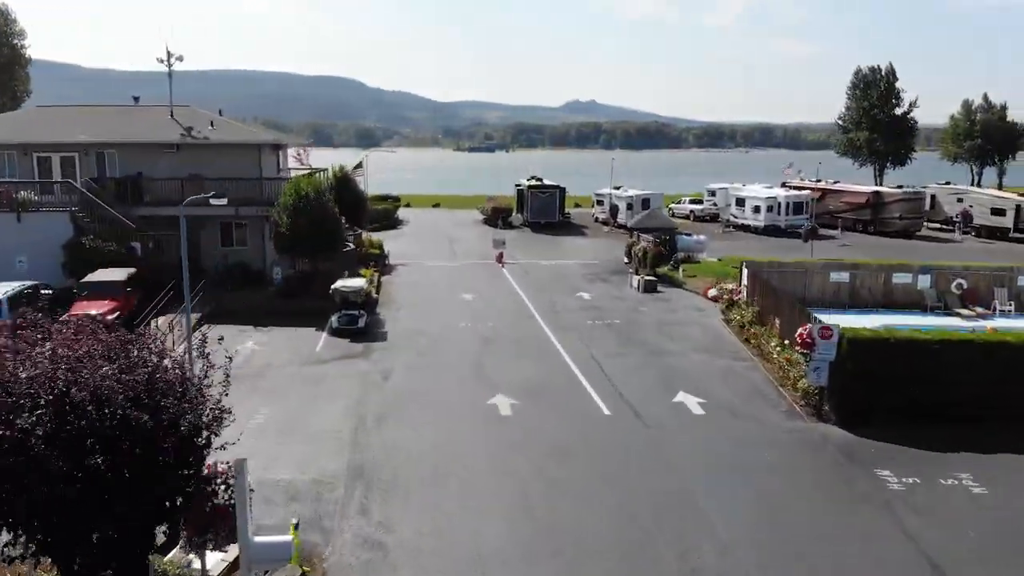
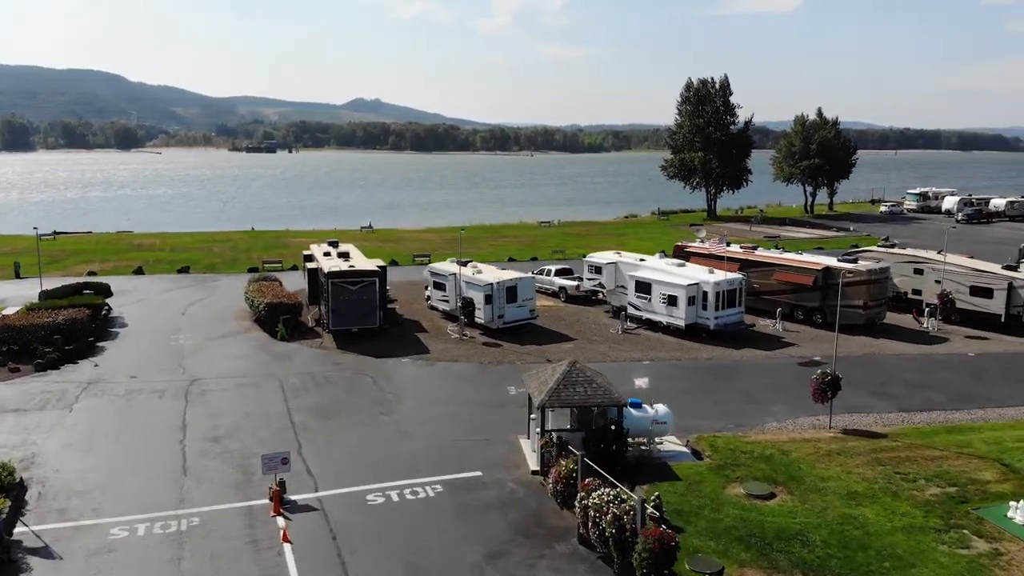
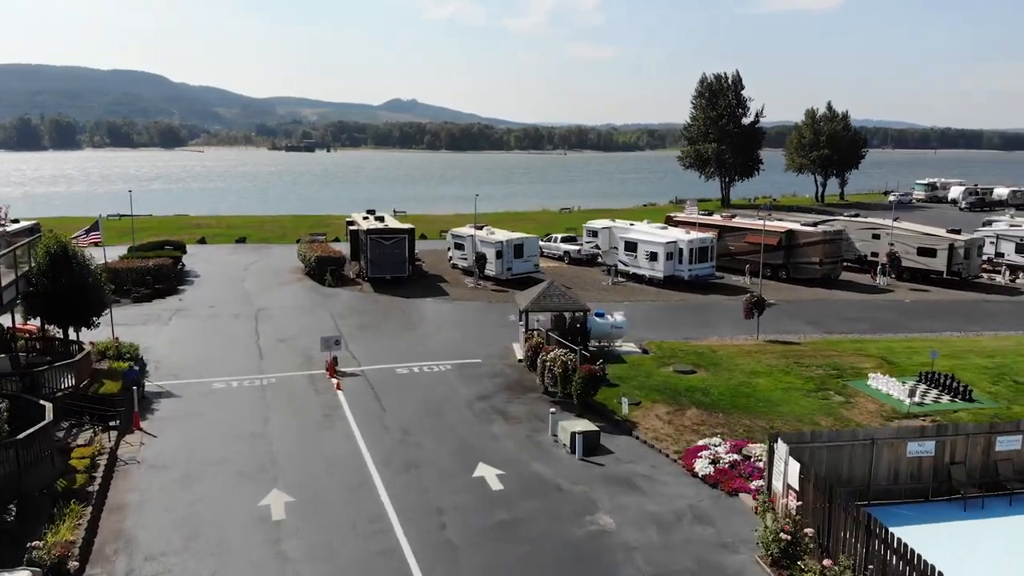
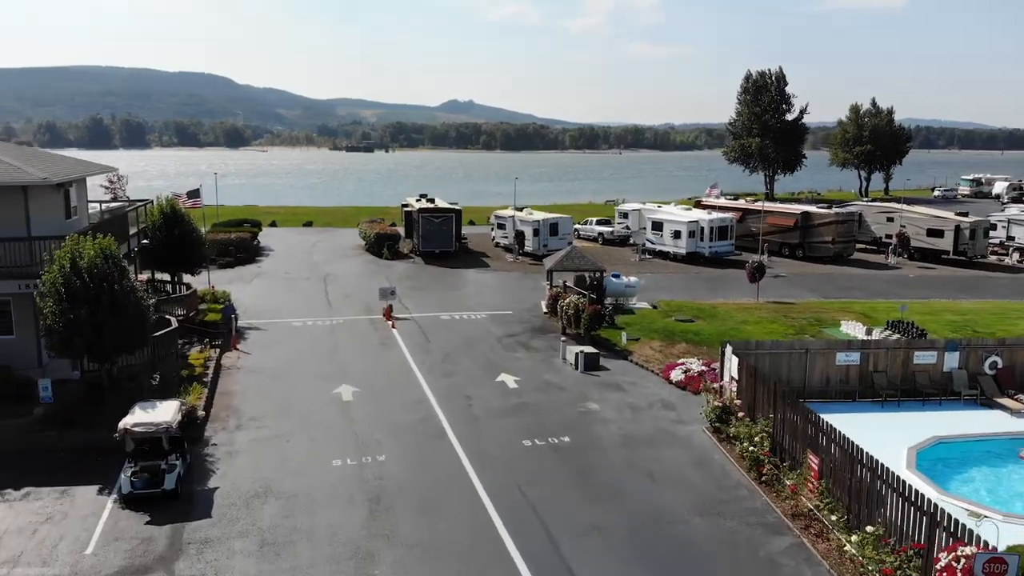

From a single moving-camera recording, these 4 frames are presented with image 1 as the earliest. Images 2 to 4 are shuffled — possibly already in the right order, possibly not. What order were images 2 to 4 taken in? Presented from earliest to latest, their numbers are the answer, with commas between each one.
4, 3, 2
